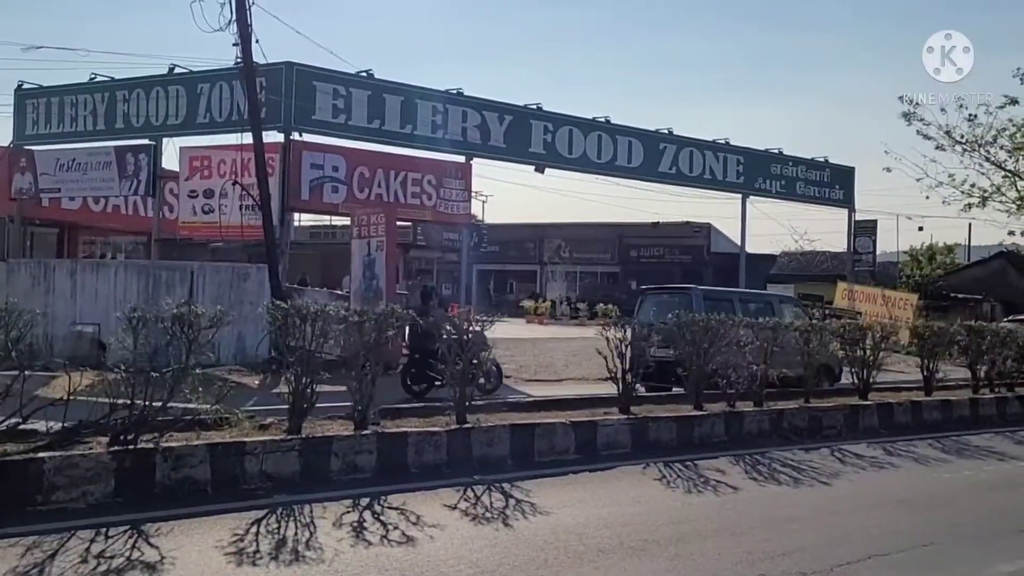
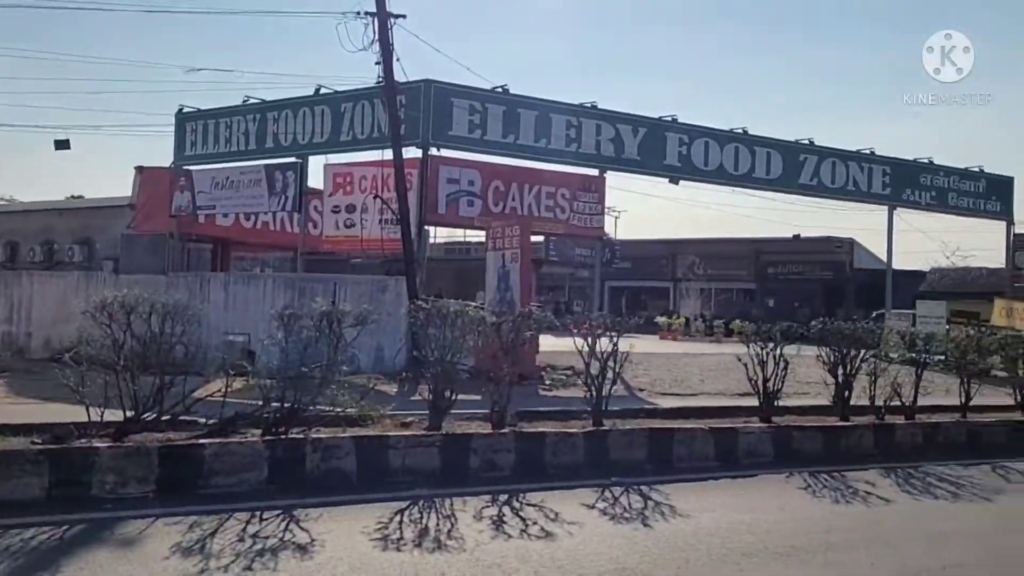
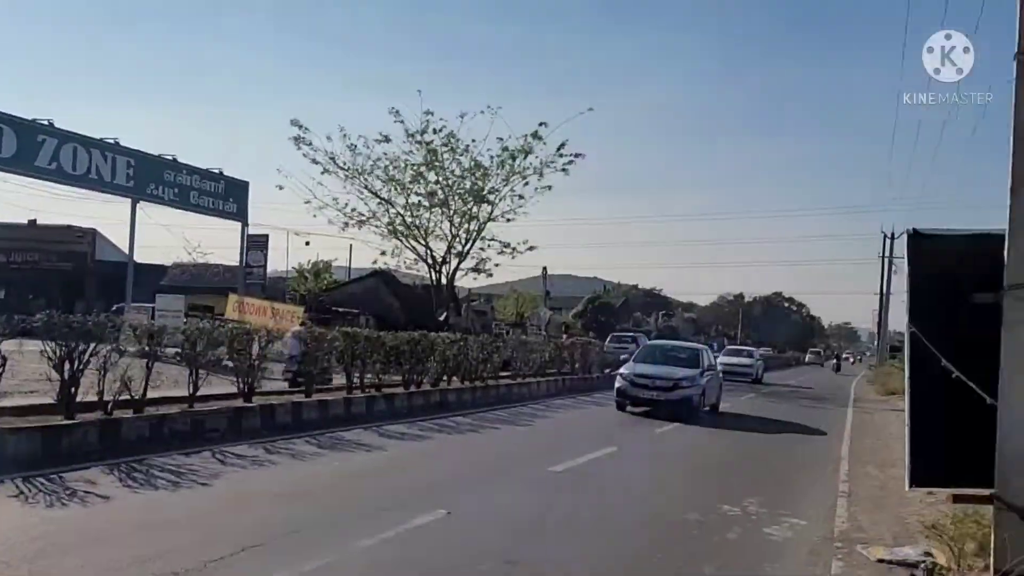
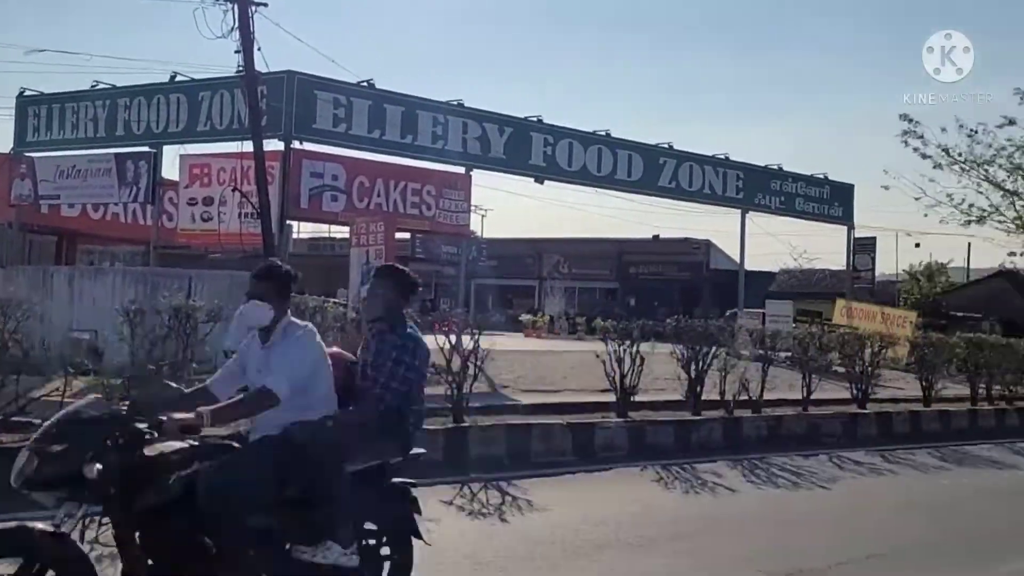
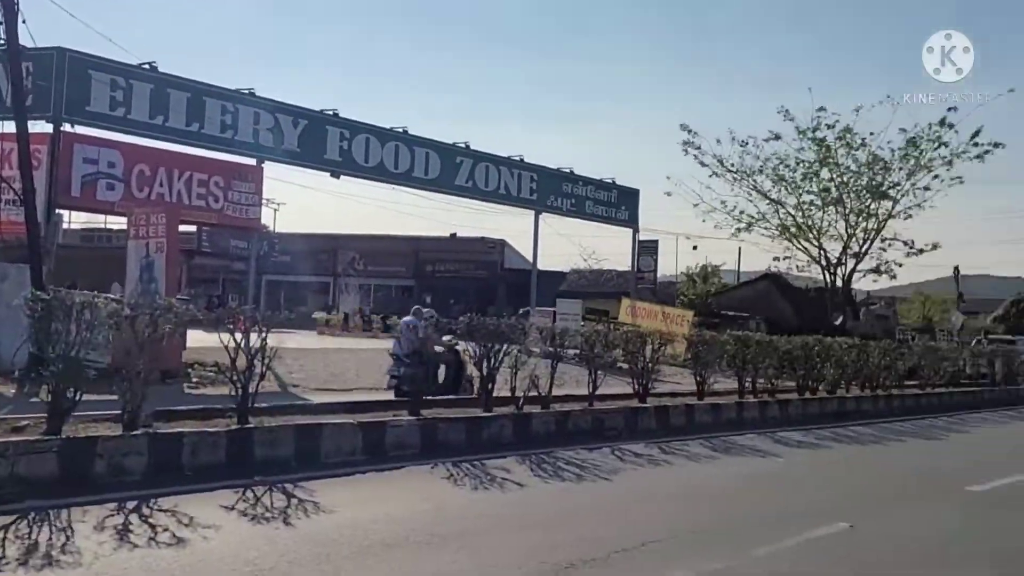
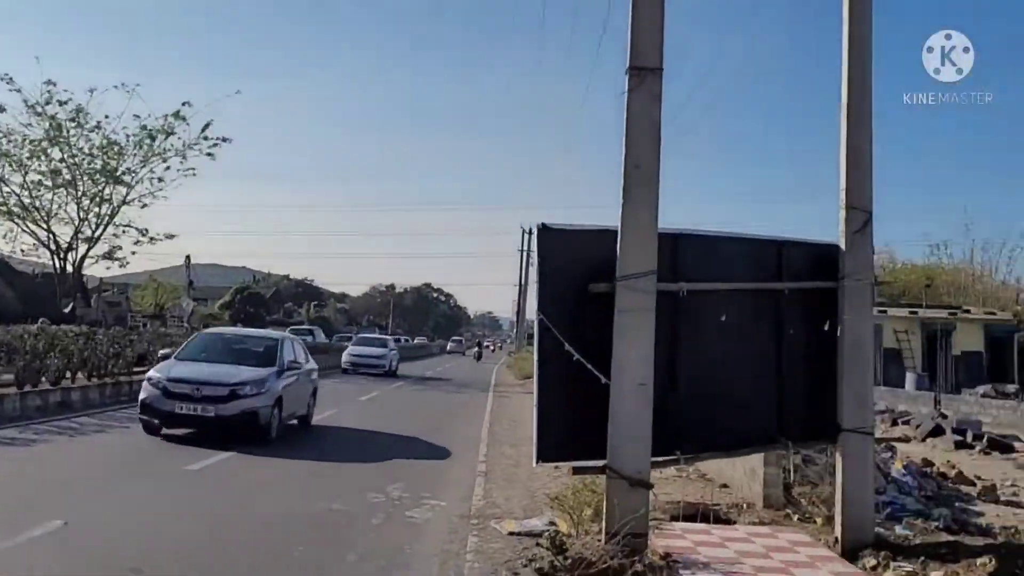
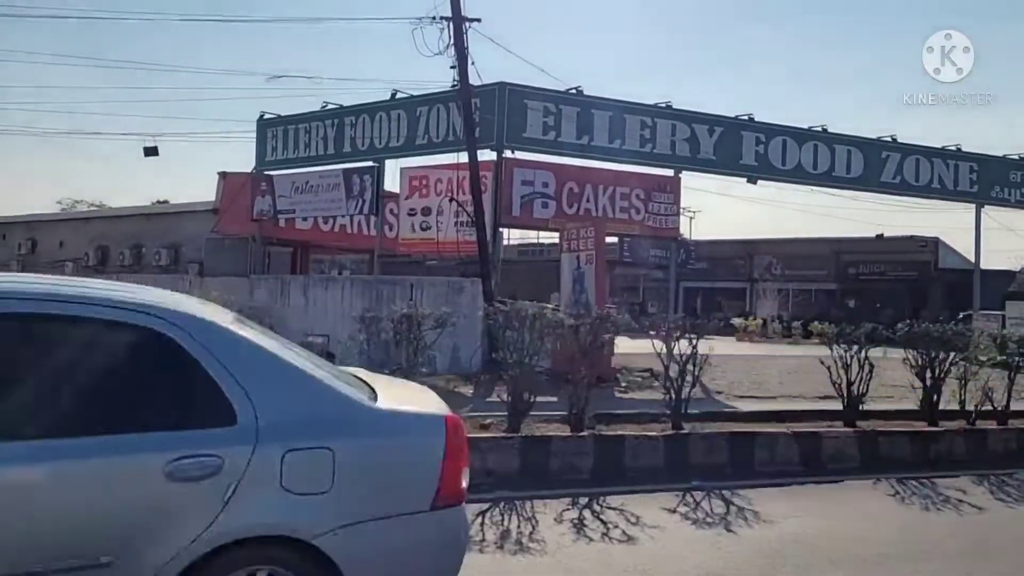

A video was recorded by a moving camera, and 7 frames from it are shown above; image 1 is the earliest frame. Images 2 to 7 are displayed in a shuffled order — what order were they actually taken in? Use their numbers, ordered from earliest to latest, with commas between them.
7, 2, 4, 5, 3, 6
